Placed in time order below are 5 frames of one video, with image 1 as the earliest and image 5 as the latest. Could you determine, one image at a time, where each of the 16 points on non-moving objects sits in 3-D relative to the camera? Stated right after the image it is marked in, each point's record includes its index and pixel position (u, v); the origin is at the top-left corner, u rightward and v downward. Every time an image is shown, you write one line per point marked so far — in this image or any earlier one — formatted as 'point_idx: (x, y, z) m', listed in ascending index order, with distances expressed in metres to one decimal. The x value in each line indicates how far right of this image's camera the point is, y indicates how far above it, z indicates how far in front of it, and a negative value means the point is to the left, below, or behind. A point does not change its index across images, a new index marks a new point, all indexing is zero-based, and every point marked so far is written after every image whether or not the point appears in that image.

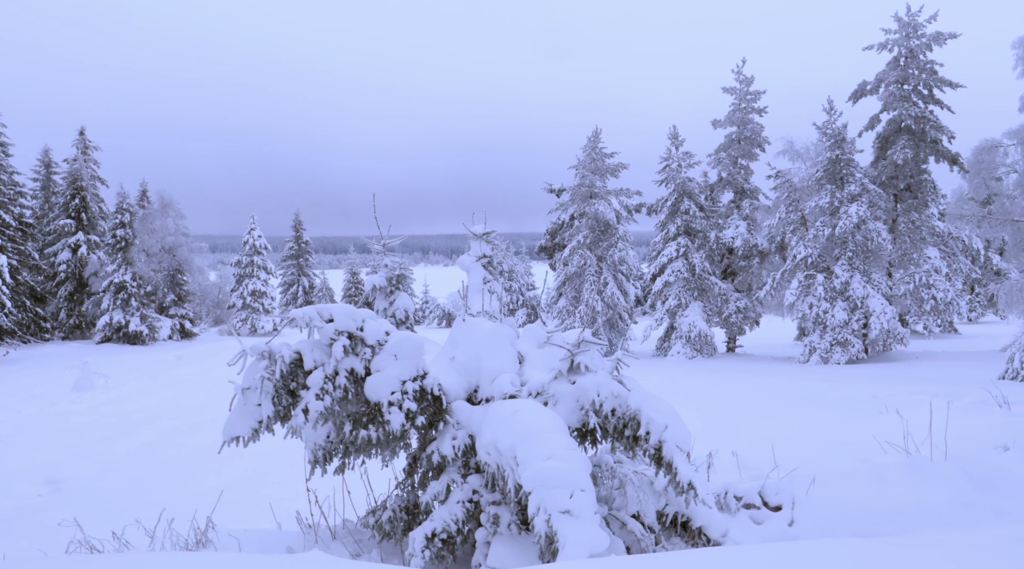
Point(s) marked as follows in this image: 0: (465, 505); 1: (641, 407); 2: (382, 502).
0: (-0.3, -1.6, +5.8) m
1: (+0.9, -0.8, +5.5) m
2: (-1.0, -1.6, +6.1) m
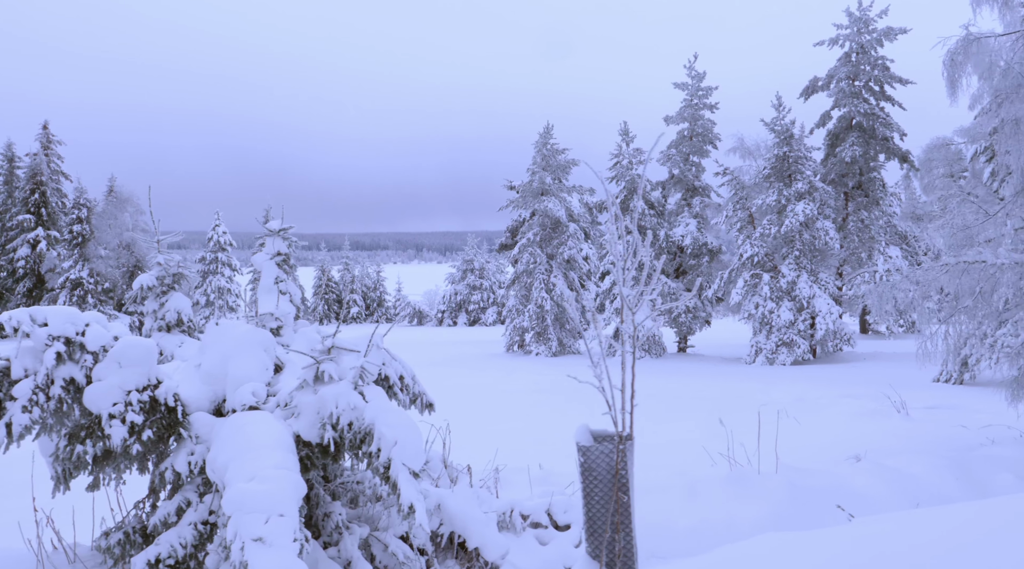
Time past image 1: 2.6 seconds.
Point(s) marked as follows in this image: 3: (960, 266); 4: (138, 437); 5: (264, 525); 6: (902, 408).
0: (-2.0, -1.6, +5.3) m
1: (-0.8, -0.8, +5.0) m
2: (-2.7, -1.6, +5.6) m
3: (+5.3, +0.2, +9.8) m
4: (-2.4, -1.0, +5.3) m
5: (-1.4, -1.3, +4.5) m
6: (+5.7, -1.8, +12.1) m
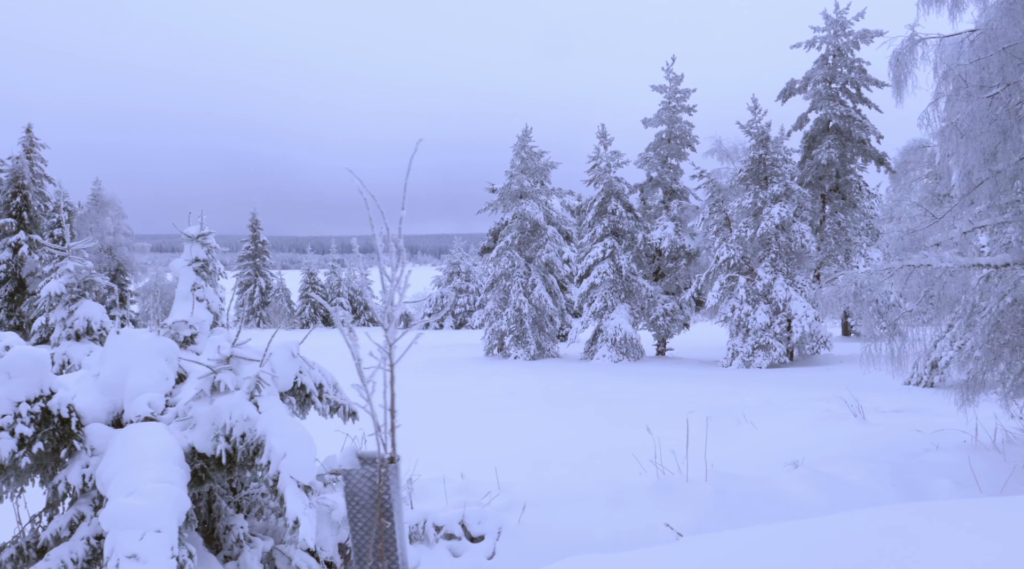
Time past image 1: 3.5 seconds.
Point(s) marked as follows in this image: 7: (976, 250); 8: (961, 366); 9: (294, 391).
0: (-2.7, -1.6, +5.2) m
1: (-1.5, -0.9, +4.9) m
2: (-3.3, -1.7, +5.4) m
3: (+4.7, +0.2, +9.7) m
4: (-3.0, -1.0, +5.2) m
5: (-2.0, -1.4, +4.4) m
6: (+5.1, -1.9, +12.0) m
7: (+5.3, +0.4, +9.4) m
8: (+5.3, -1.0, +9.6) m
9: (-1.7, -0.8, +6.4) m
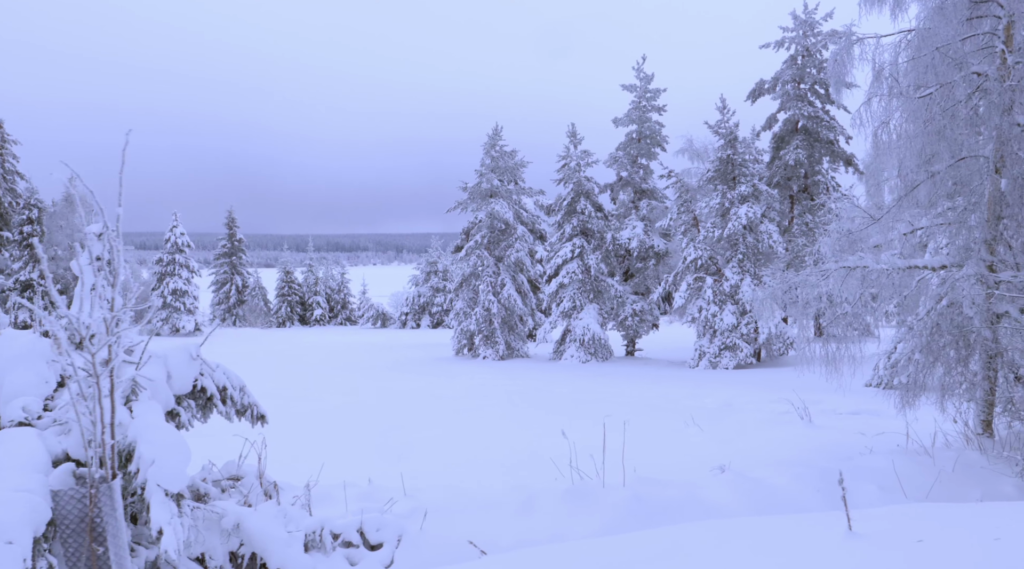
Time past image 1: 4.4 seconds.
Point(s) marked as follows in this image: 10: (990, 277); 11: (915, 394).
0: (-3.4, -1.6, +5.0) m
1: (-2.2, -0.9, +4.7) m
2: (-4.0, -1.7, +5.2) m
3: (+3.9, +0.1, +9.6) m
4: (-3.7, -1.0, +4.9) m
5: (-2.7, -1.4, +4.2) m
6: (+4.3, -1.9, +11.9) m
7: (+4.6, +0.4, +9.3) m
8: (+4.5, -1.0, +9.5) m
9: (-2.4, -0.8, +6.2) m
10: (+5.0, +0.1, +8.5) m
11: (+4.6, -1.2, +9.3) m
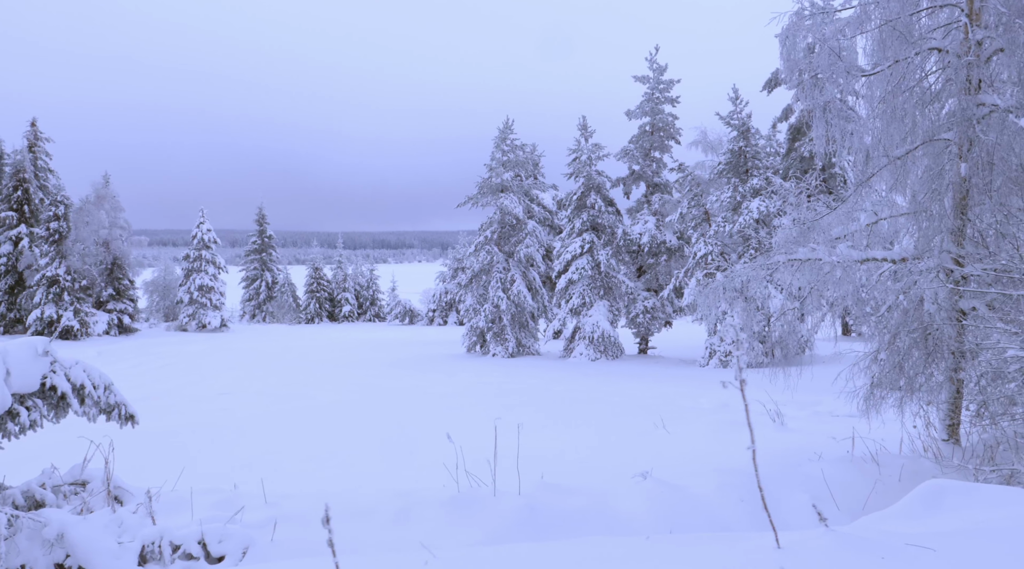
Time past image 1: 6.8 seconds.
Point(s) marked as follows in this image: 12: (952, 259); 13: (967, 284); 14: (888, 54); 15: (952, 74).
0: (-4.4, -1.6, +4.7) m
1: (-3.2, -0.8, +4.4) m
2: (-5.0, -1.6, +4.9) m
3: (+3.2, +0.2, +8.9) m
4: (-4.7, -1.0, +4.7) m
5: (-3.7, -1.3, +3.8) m
6: (+3.6, -1.8, +11.2) m
7: (+3.8, +0.4, +8.6) m
8: (+3.8, -0.9, +8.8) m
9: (-3.3, -0.8, +5.8) m
10: (+4.2, +0.1, +7.8) m
11: (+3.8, -1.2, +8.6) m
12: (+4.2, +0.3, +7.9) m
13: (+4.4, 0.0, +7.9) m
14: (+3.8, +2.3, +8.1) m
15: (+4.2, +2.0, +7.7) m
